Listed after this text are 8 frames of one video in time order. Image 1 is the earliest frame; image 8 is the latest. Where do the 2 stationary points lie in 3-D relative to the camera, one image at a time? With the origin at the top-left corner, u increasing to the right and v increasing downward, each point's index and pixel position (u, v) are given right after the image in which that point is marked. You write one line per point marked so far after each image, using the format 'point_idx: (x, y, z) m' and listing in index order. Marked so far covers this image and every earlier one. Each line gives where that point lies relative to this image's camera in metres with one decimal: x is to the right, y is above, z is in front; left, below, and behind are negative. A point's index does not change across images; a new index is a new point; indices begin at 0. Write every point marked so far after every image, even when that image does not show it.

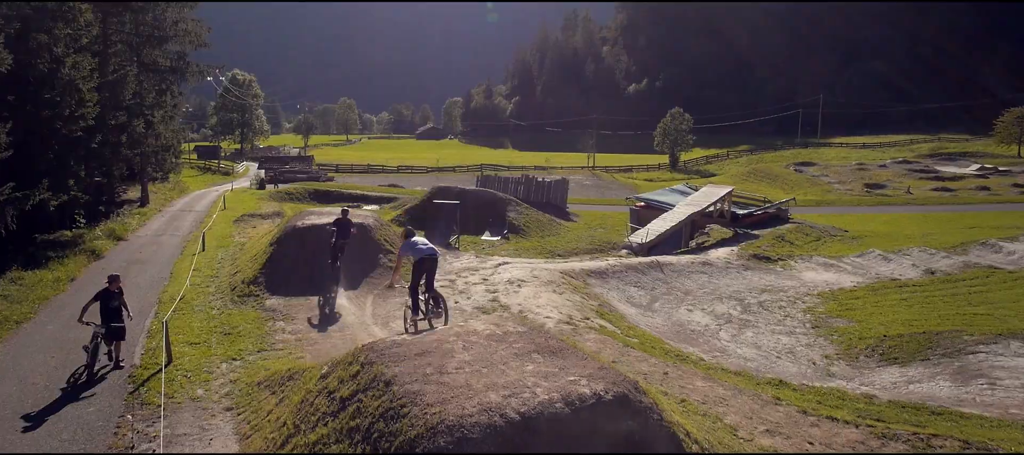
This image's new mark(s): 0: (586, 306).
0: (+1.5, -1.6, +15.0) m
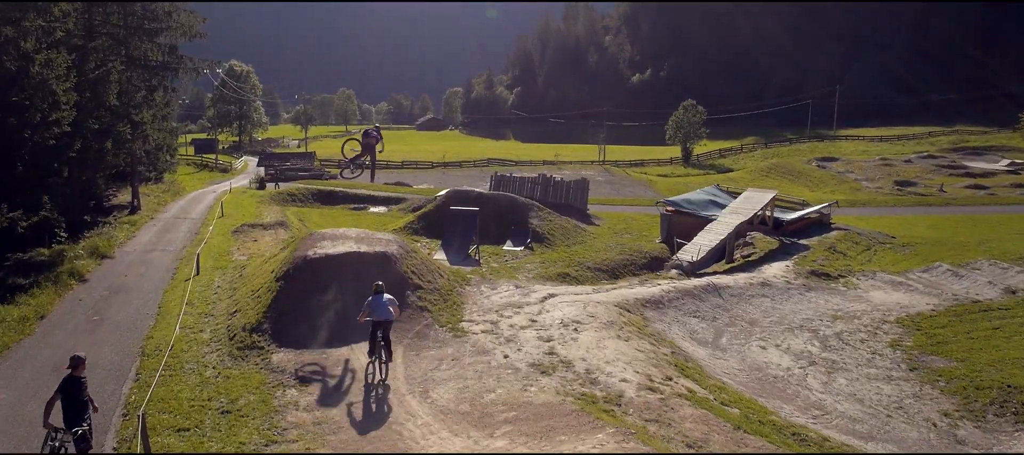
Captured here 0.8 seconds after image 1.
0: (+2.5, -2.2, +12.4) m
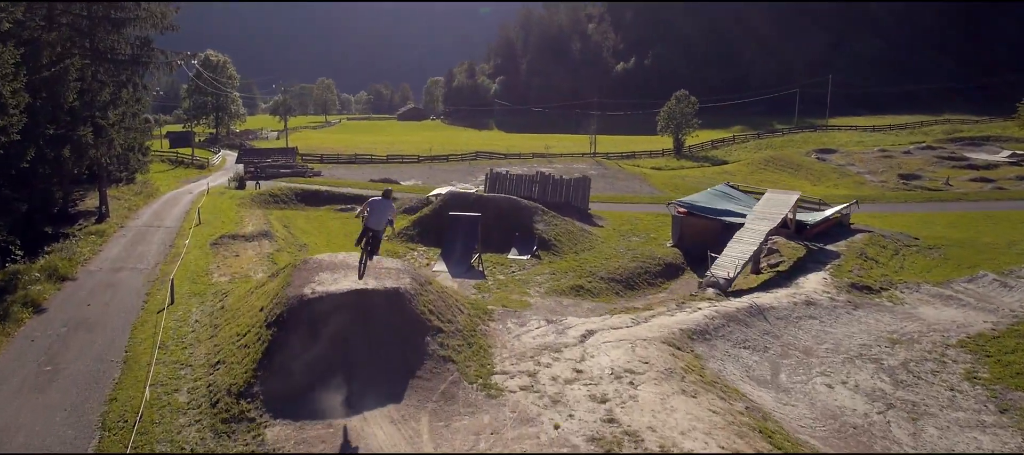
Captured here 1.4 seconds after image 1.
0: (+3.1, -2.6, +10.3) m
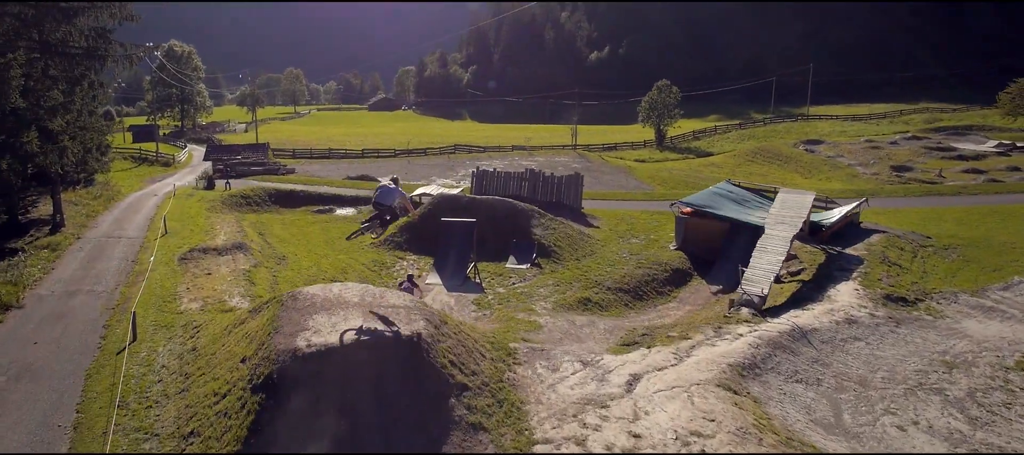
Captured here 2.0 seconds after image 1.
0: (+3.7, -3.1, +8.4) m
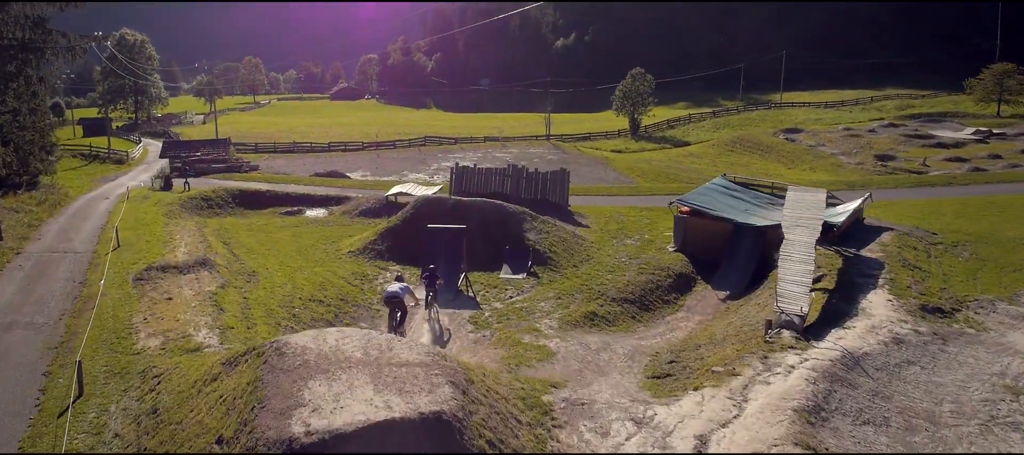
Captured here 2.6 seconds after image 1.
0: (+4.3, -3.4, +6.6) m
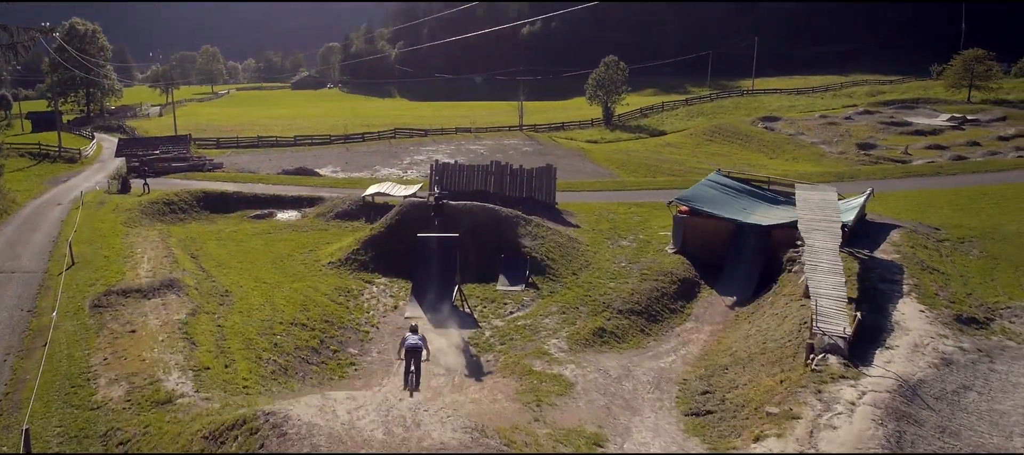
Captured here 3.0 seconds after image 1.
0: (+5.0, -3.9, +5.2) m
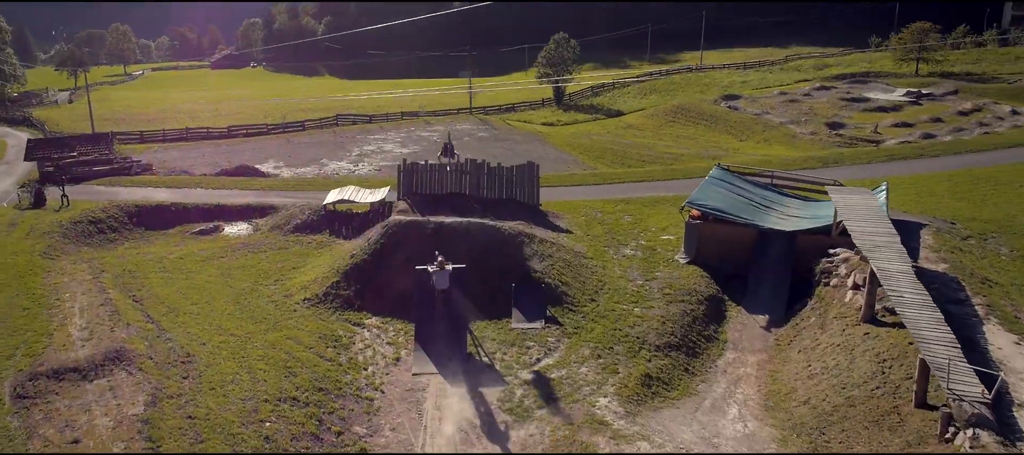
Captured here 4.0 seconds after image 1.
0: (+6.9, -4.8, +2.8) m
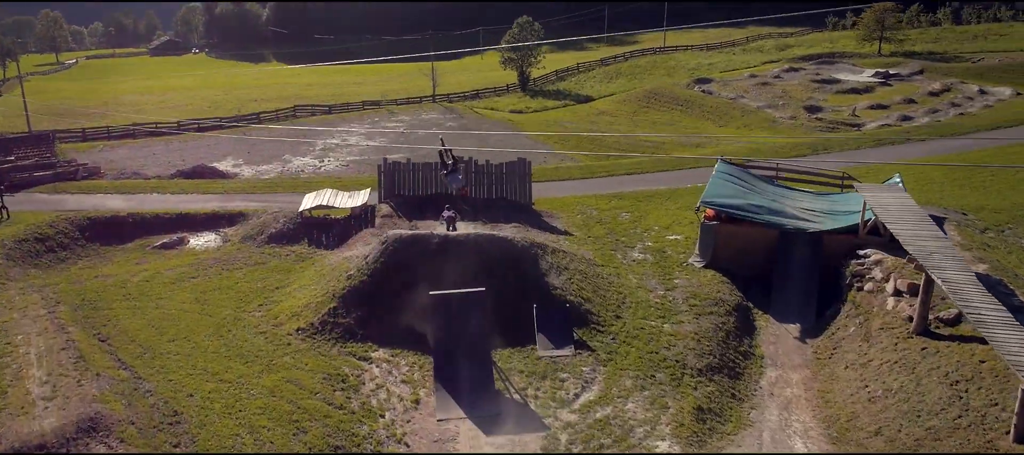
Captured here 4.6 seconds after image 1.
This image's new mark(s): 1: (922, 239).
0: (+8.5, -5.3, +1.5) m
1: (+9.1, -0.4, +16.2) m
